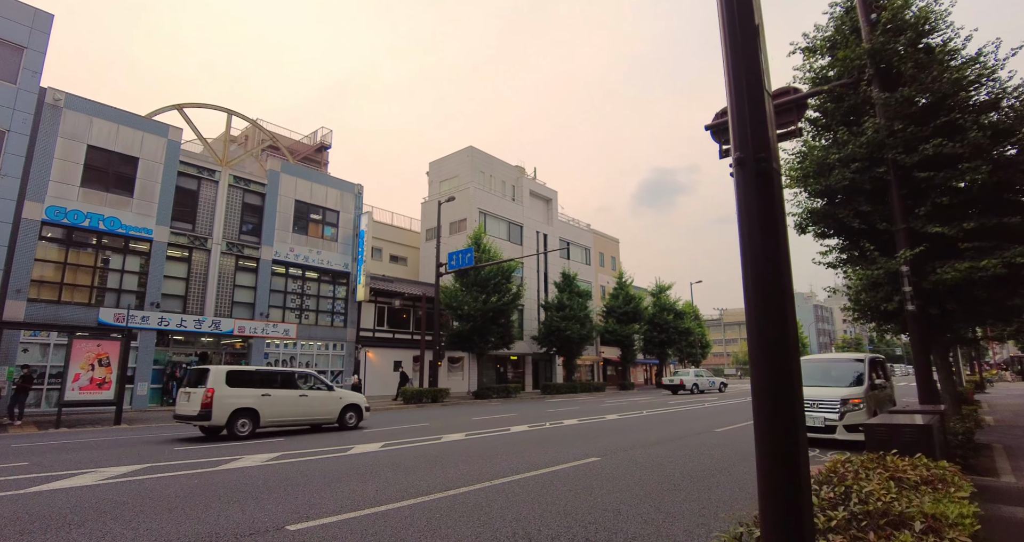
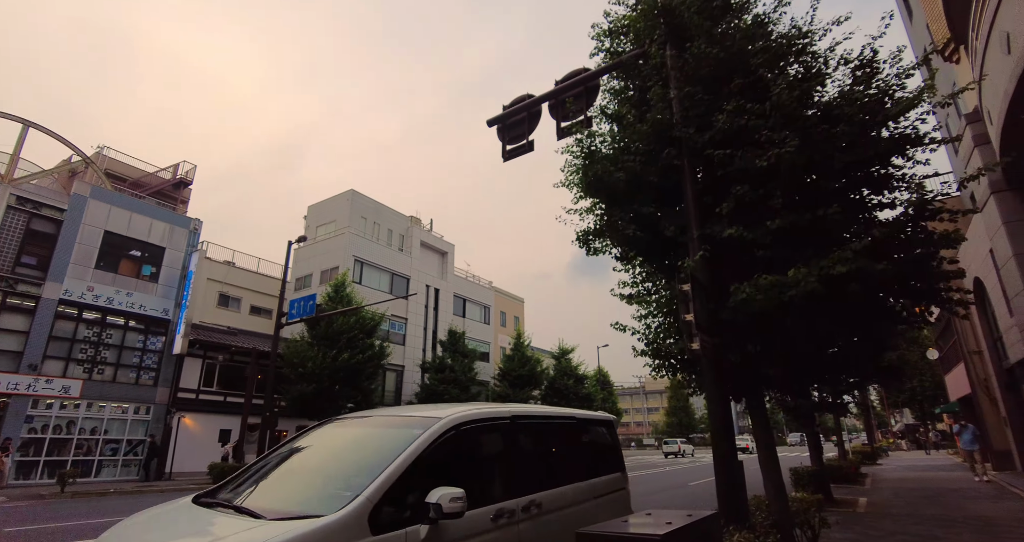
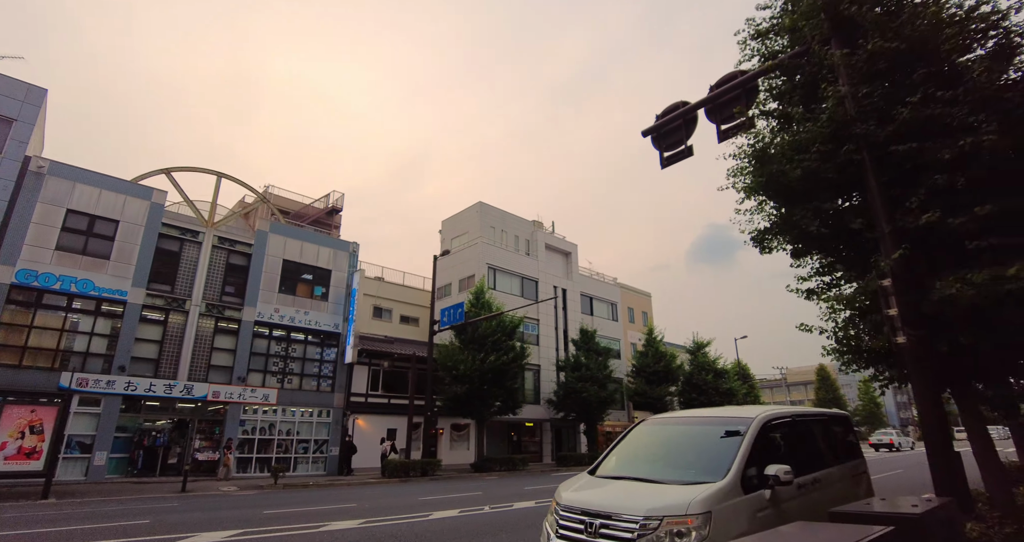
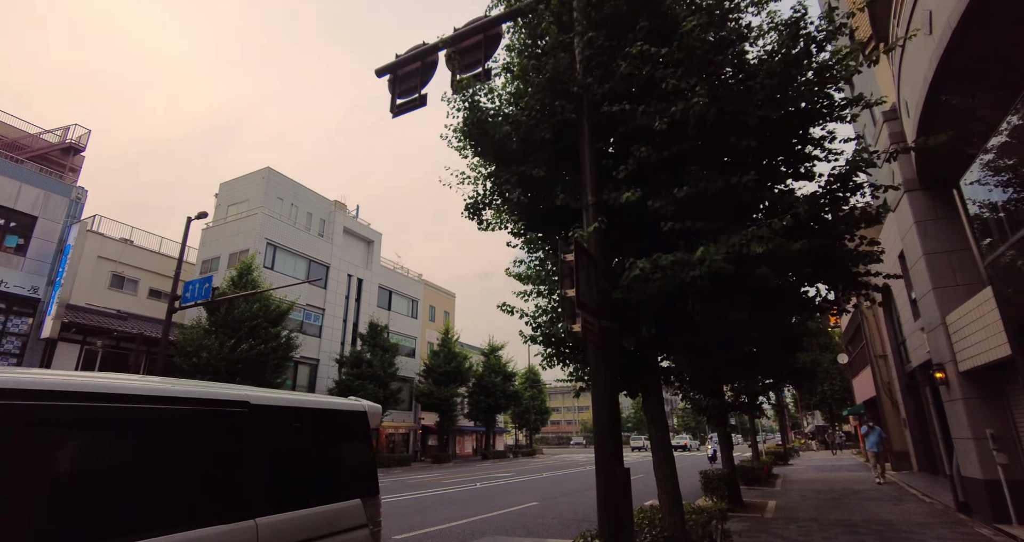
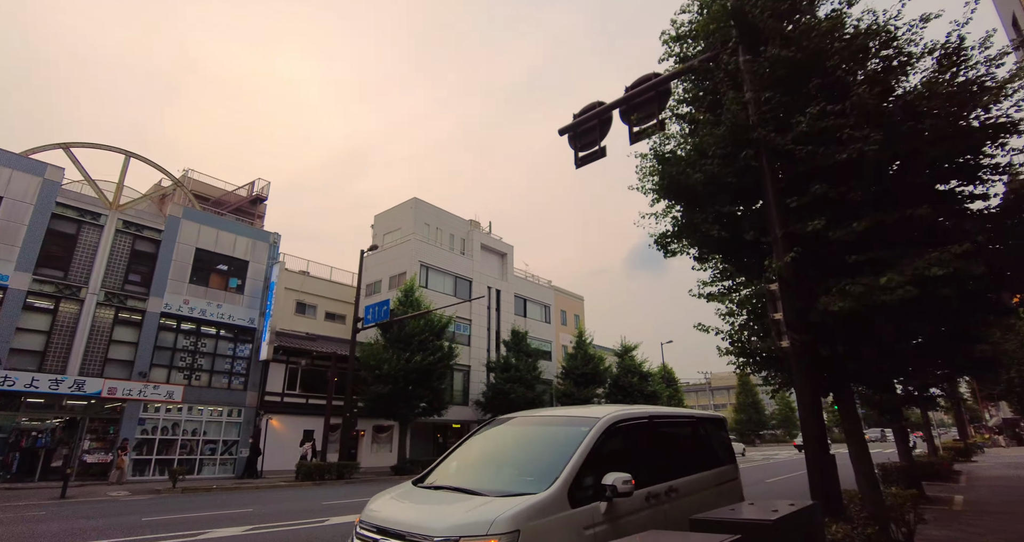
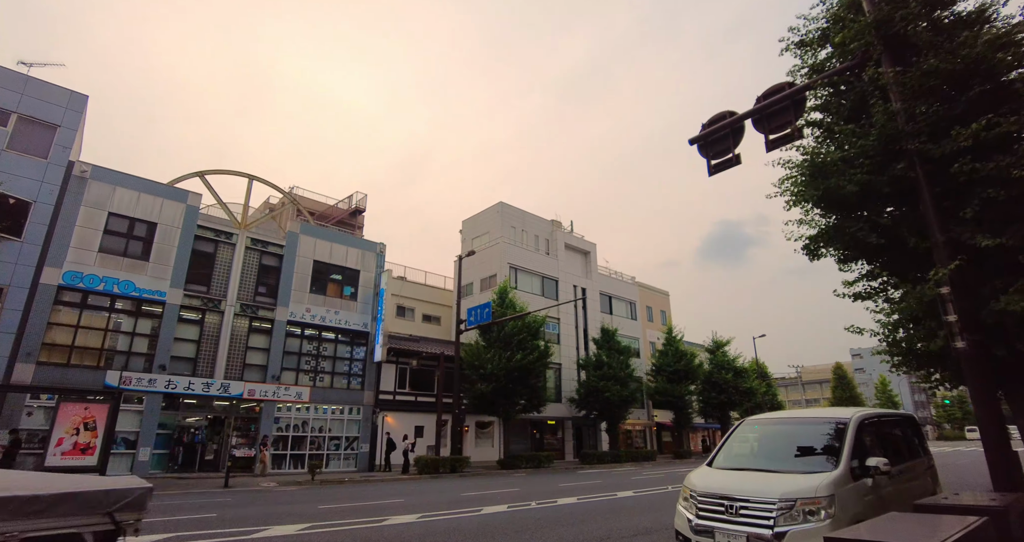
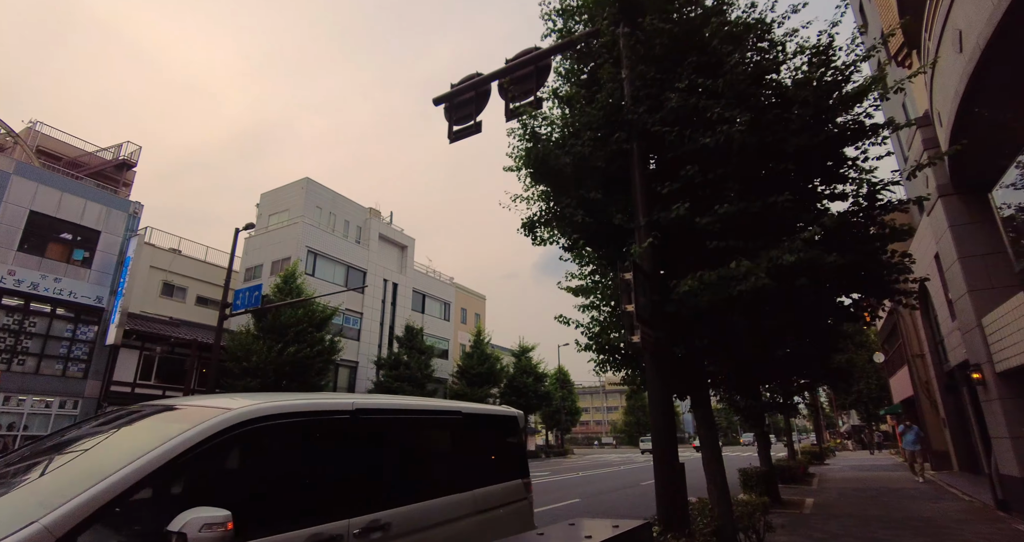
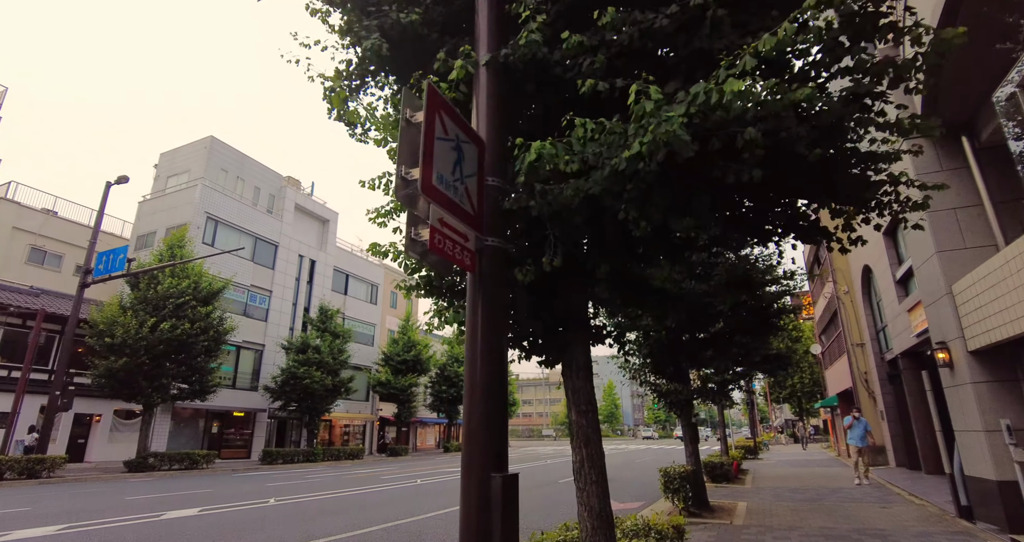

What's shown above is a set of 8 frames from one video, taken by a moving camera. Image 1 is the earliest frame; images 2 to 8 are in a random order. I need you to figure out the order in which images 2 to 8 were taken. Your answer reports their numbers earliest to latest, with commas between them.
6, 3, 5, 2, 7, 4, 8
